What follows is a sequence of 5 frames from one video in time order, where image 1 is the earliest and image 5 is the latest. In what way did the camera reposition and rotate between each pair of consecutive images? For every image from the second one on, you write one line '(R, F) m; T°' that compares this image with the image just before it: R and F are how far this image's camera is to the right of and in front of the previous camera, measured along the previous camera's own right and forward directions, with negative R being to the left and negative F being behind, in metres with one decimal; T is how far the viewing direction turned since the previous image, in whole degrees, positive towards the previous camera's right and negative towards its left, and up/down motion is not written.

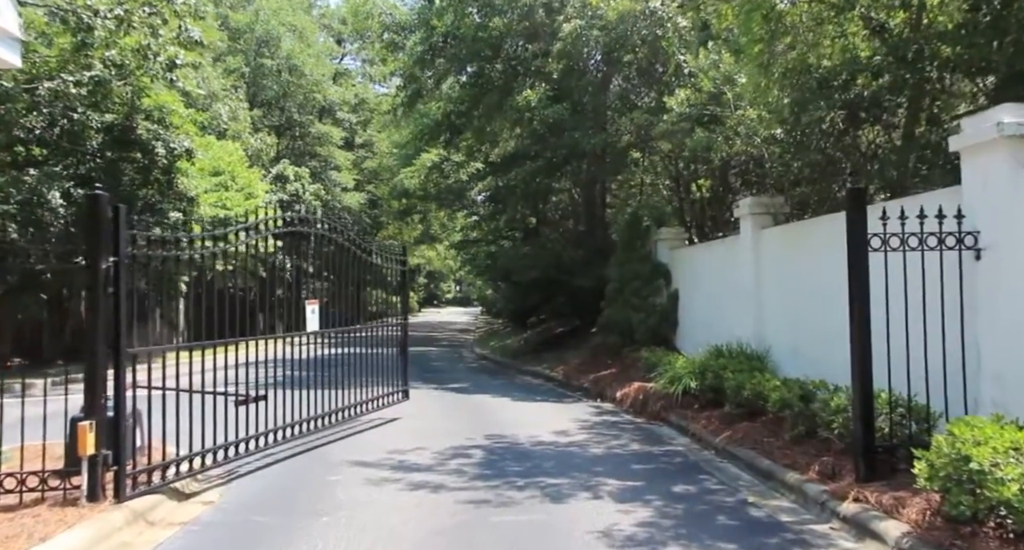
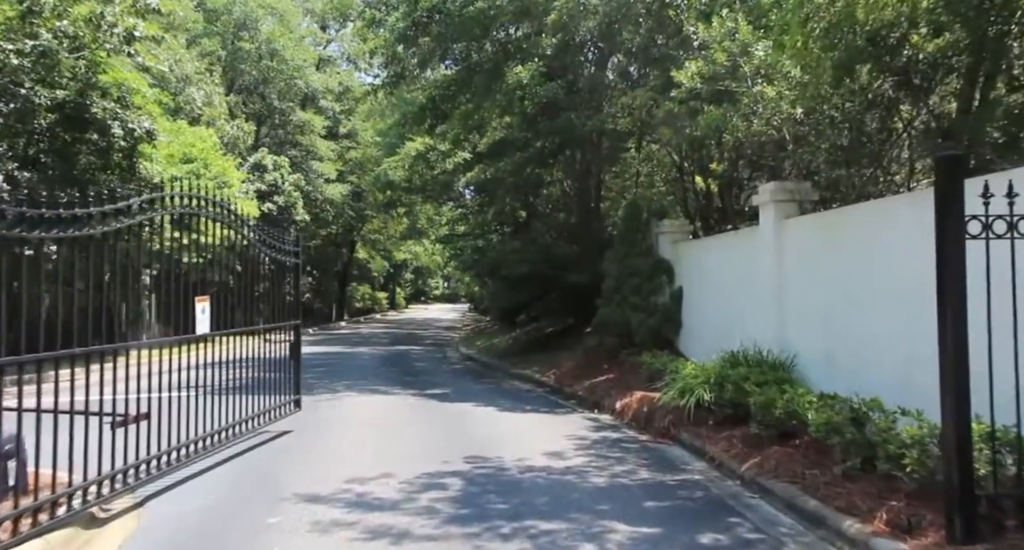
(0.0, +1.4) m; +1°
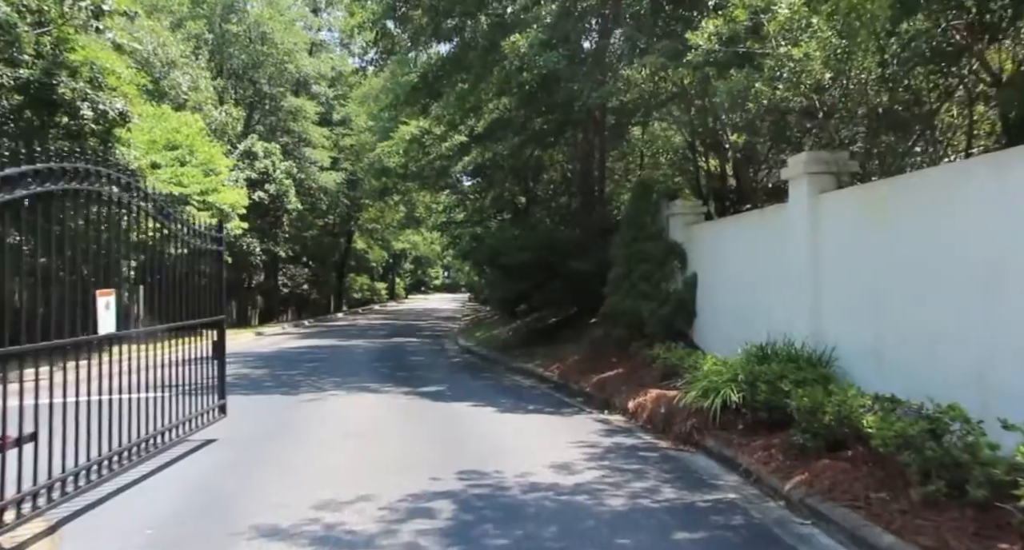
(0.0, +1.1) m; 0°
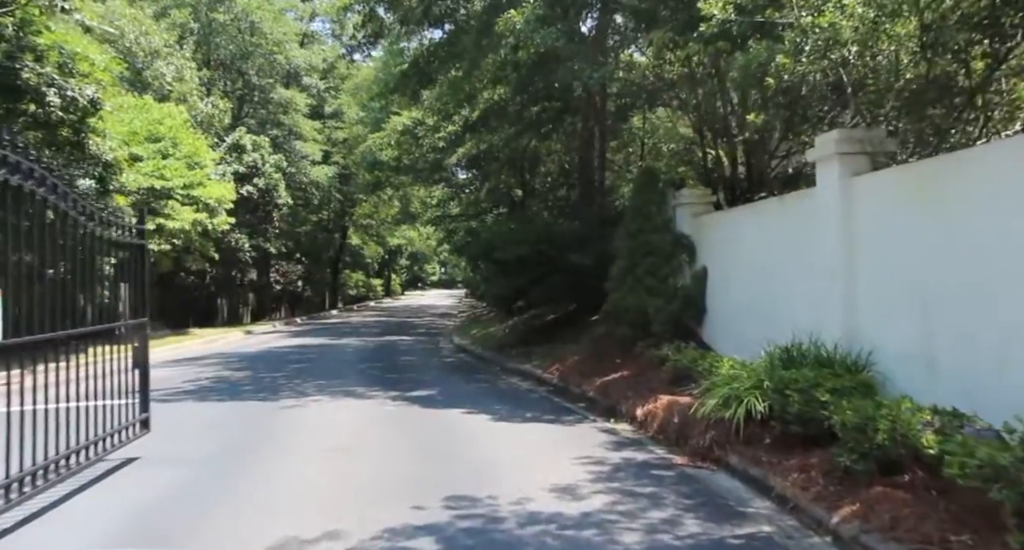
(0.0, +0.9) m; 0°
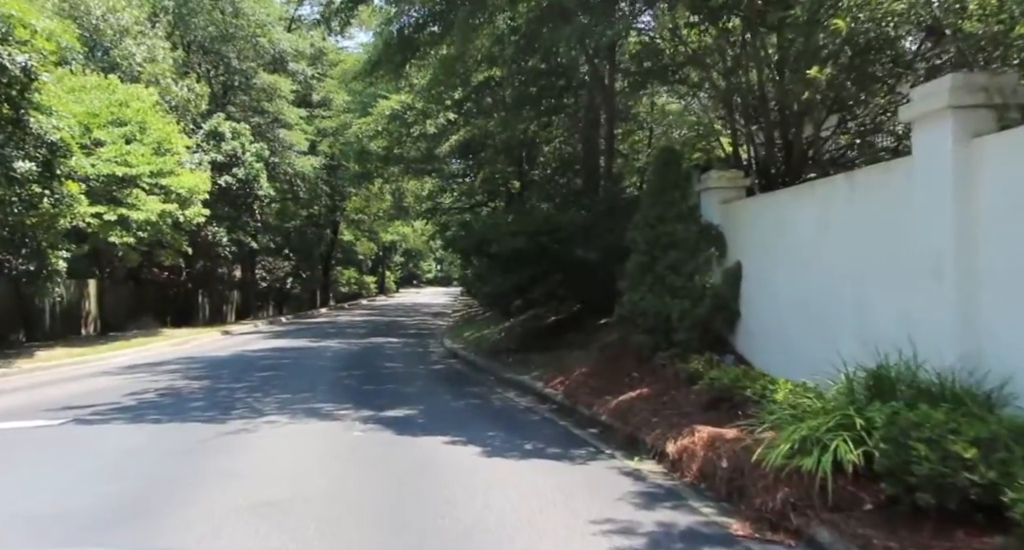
(0.0, +1.9) m; 0°
